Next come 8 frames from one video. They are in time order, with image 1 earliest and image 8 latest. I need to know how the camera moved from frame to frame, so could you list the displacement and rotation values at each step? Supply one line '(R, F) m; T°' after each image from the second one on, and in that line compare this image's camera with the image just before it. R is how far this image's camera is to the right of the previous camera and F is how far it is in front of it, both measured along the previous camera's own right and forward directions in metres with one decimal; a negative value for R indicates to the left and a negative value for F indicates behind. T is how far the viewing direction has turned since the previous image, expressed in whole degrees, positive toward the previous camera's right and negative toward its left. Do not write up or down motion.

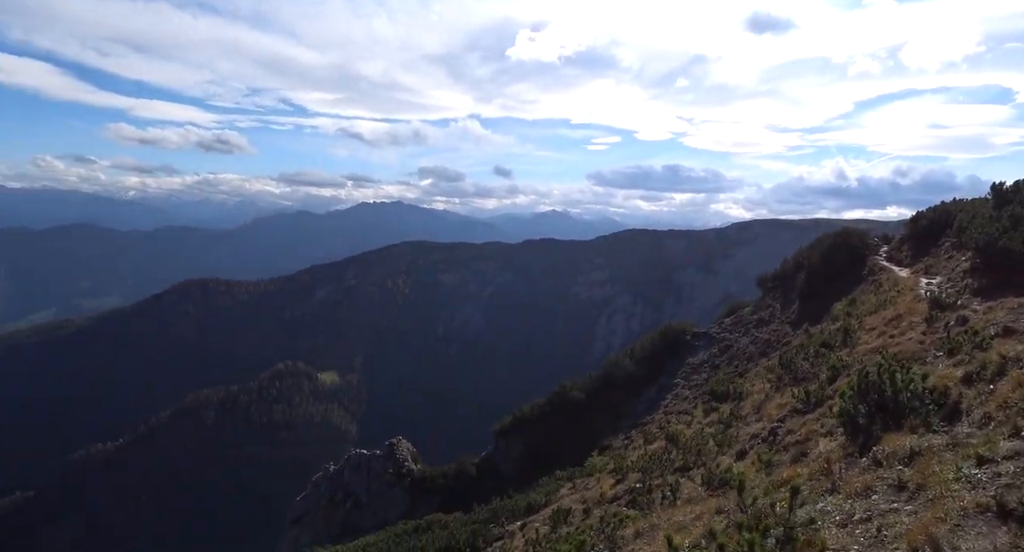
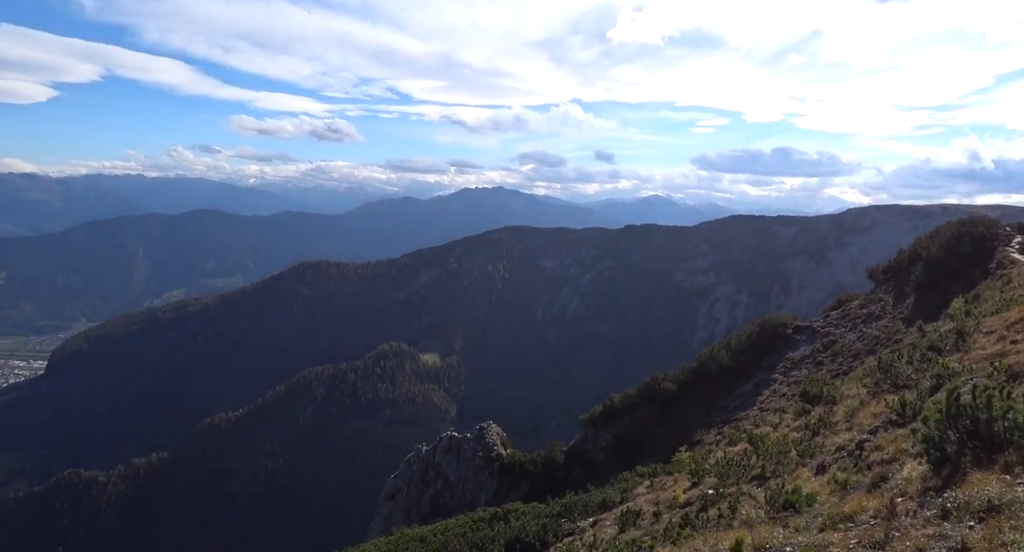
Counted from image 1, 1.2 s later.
(+0.7, +0.8) m; -8°
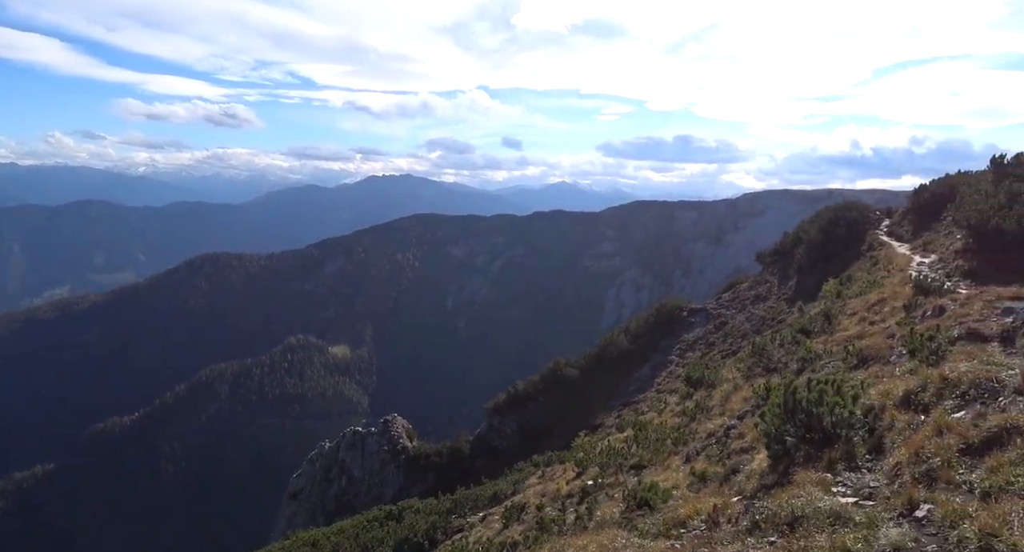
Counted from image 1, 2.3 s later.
(+0.8, +0.4) m; +7°
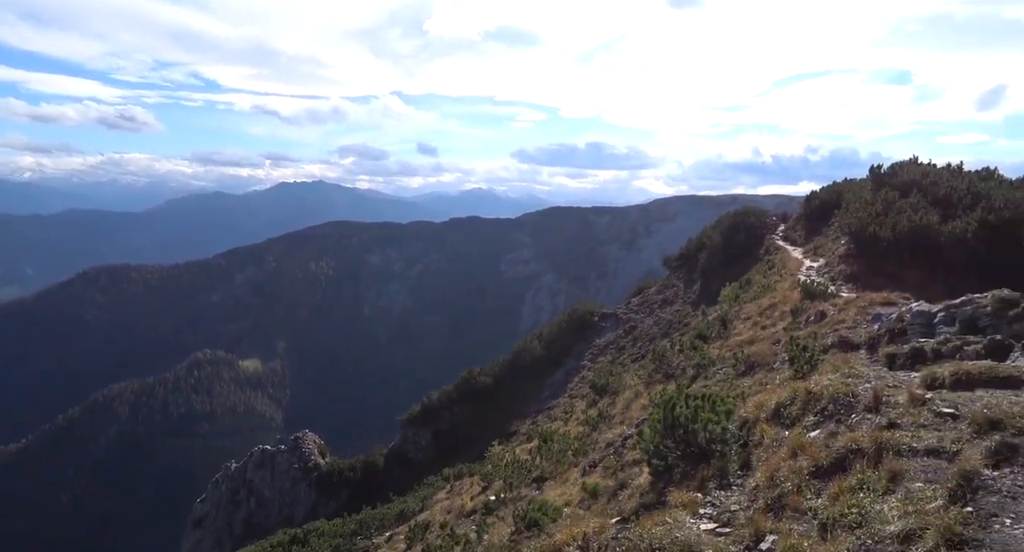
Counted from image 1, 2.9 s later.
(+0.4, +0.2) m; +6°
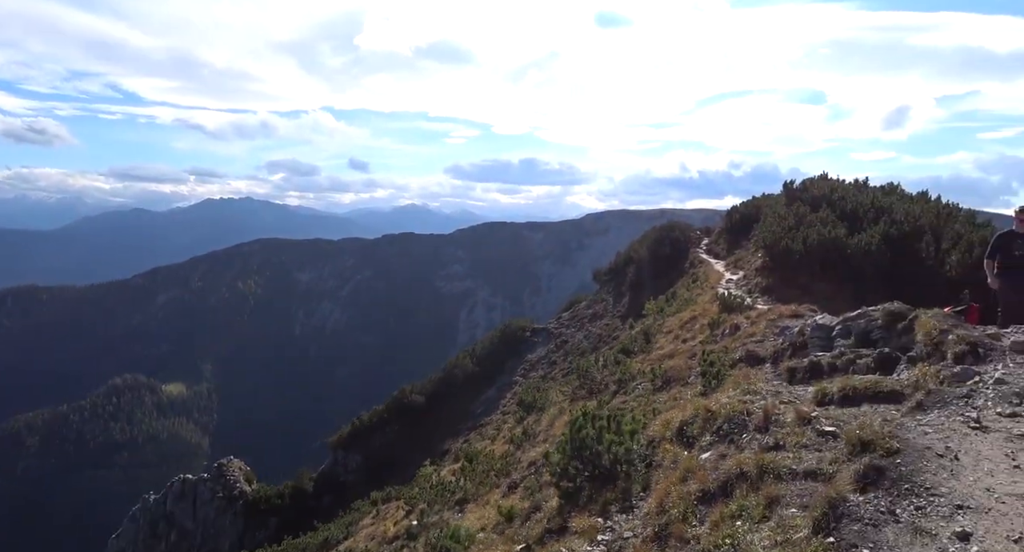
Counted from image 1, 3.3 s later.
(+0.3, +0.2) m; +5°
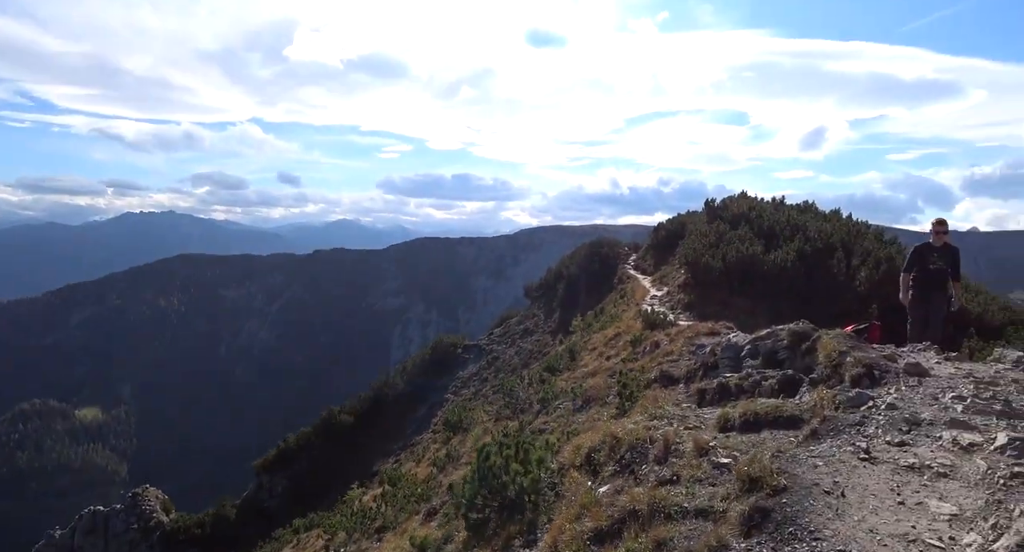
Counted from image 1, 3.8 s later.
(+0.3, +0.2) m; +5°
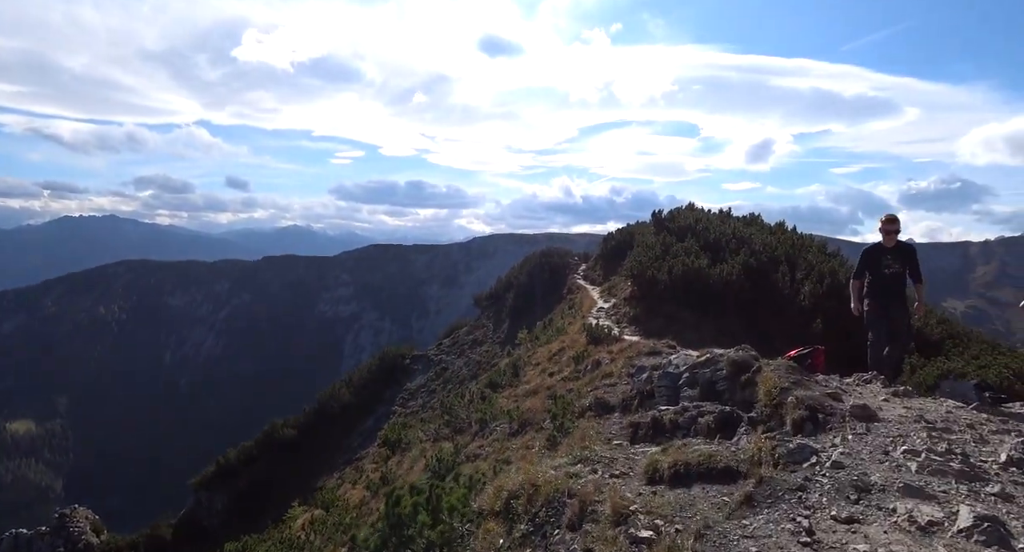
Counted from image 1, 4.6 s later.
(+0.3, +0.6) m; +3°
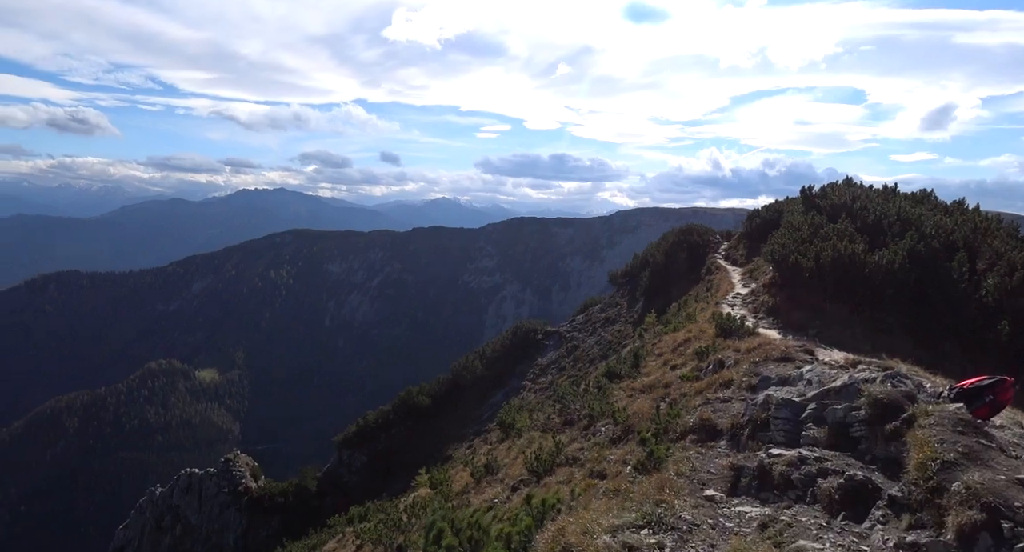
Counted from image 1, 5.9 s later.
(+0.5, +1.3) m; -11°
